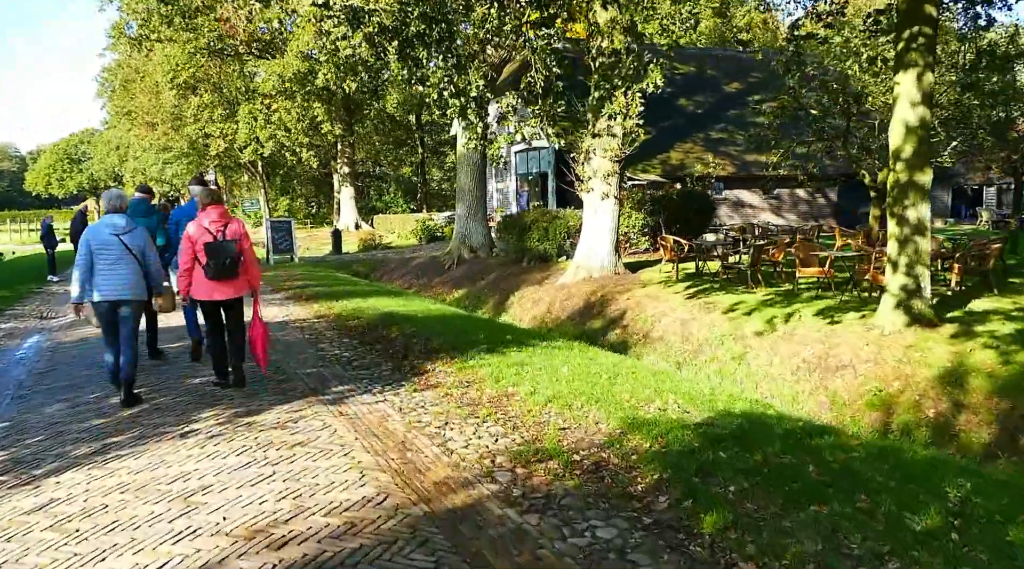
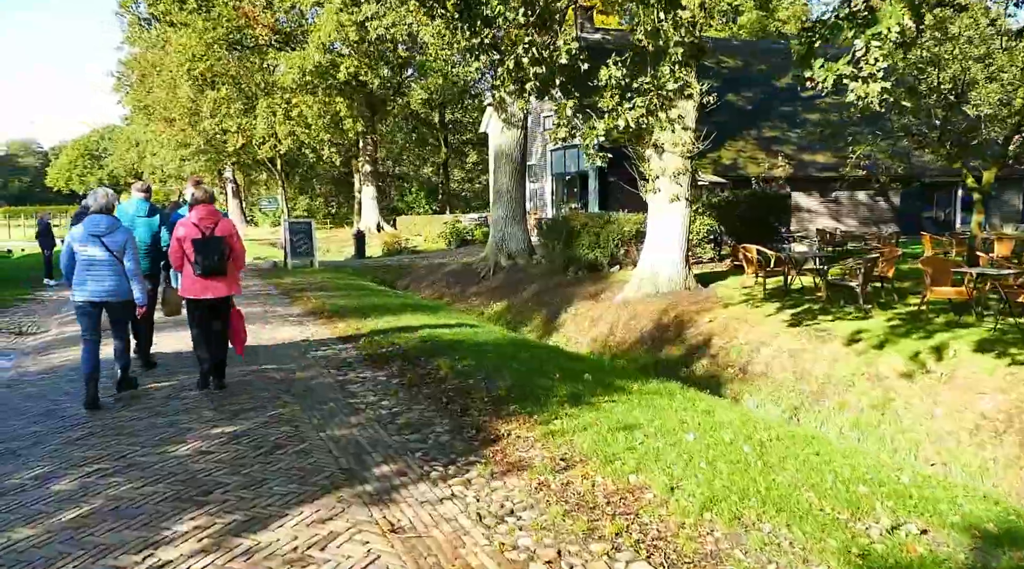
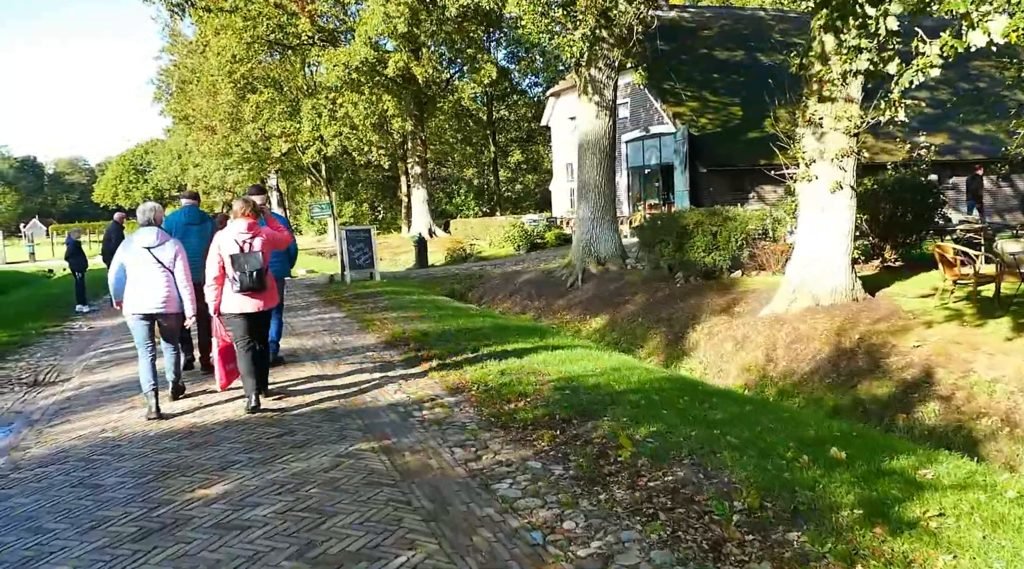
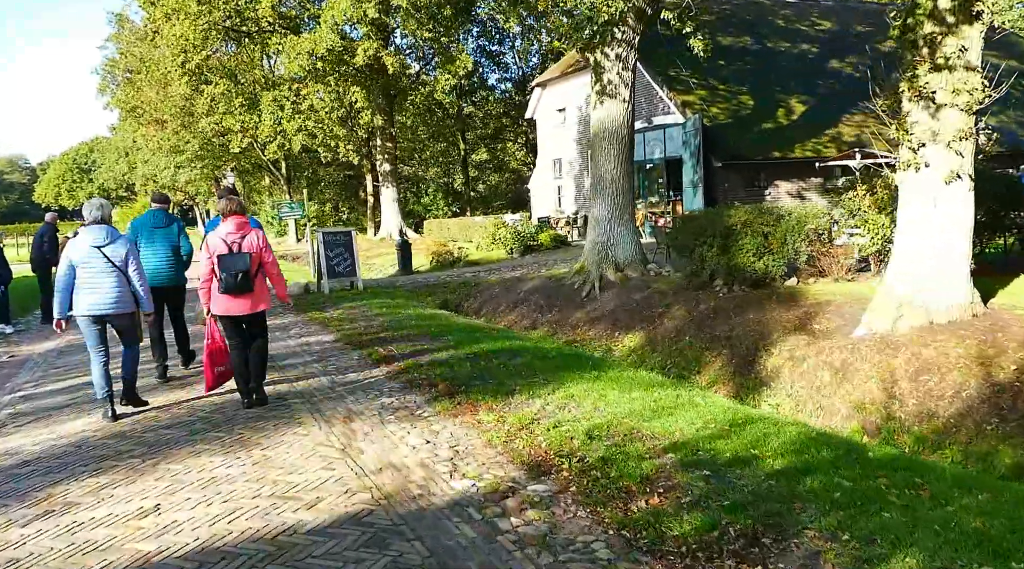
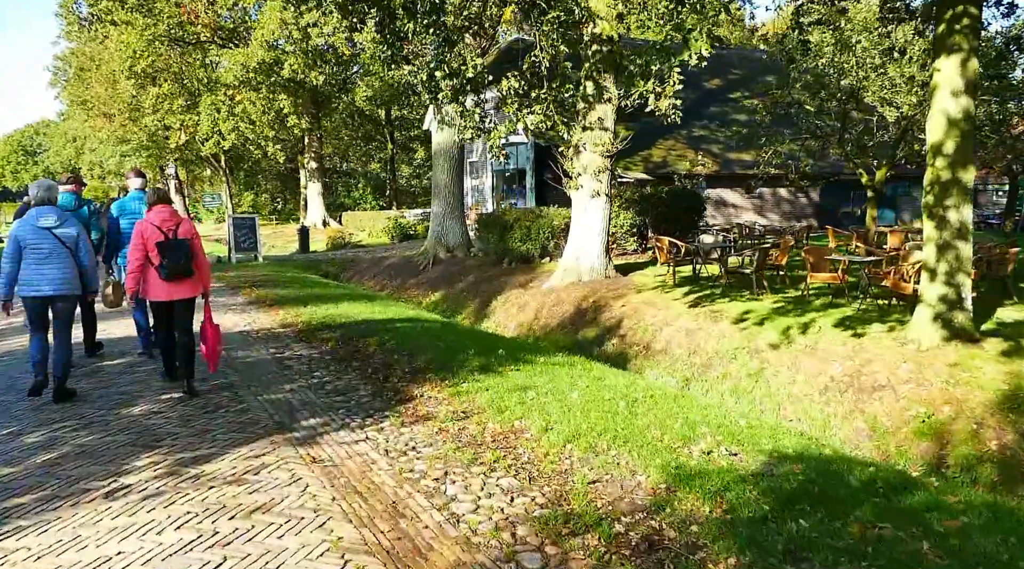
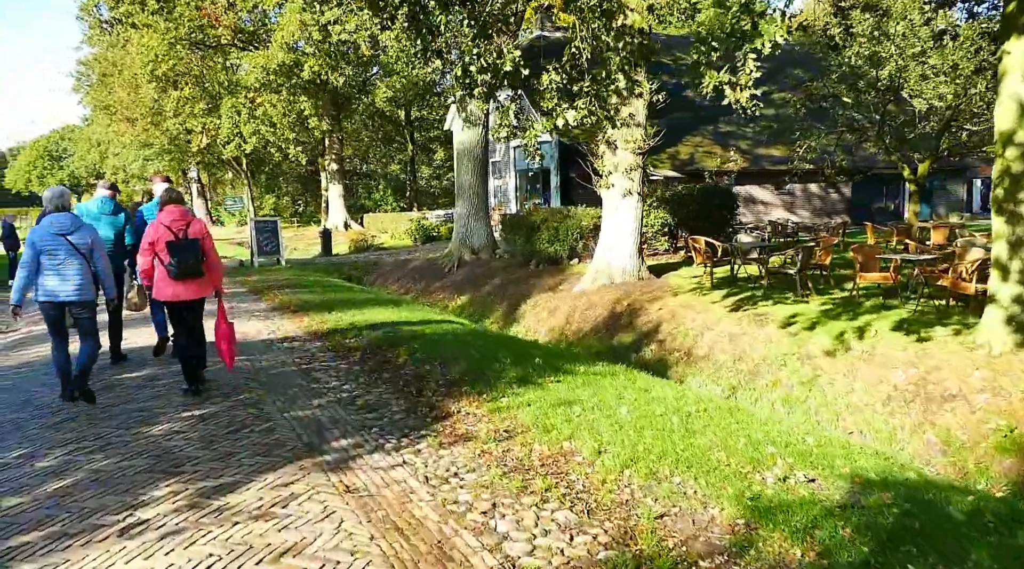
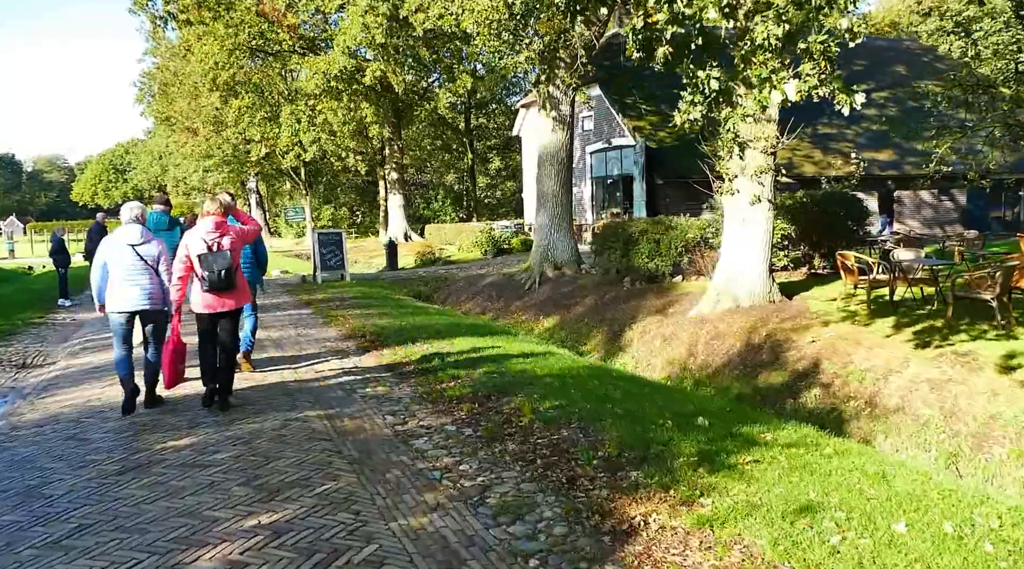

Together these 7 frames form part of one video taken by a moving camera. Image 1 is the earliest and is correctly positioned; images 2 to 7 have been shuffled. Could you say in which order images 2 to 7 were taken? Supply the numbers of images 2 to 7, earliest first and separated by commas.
5, 6, 2, 7, 3, 4
